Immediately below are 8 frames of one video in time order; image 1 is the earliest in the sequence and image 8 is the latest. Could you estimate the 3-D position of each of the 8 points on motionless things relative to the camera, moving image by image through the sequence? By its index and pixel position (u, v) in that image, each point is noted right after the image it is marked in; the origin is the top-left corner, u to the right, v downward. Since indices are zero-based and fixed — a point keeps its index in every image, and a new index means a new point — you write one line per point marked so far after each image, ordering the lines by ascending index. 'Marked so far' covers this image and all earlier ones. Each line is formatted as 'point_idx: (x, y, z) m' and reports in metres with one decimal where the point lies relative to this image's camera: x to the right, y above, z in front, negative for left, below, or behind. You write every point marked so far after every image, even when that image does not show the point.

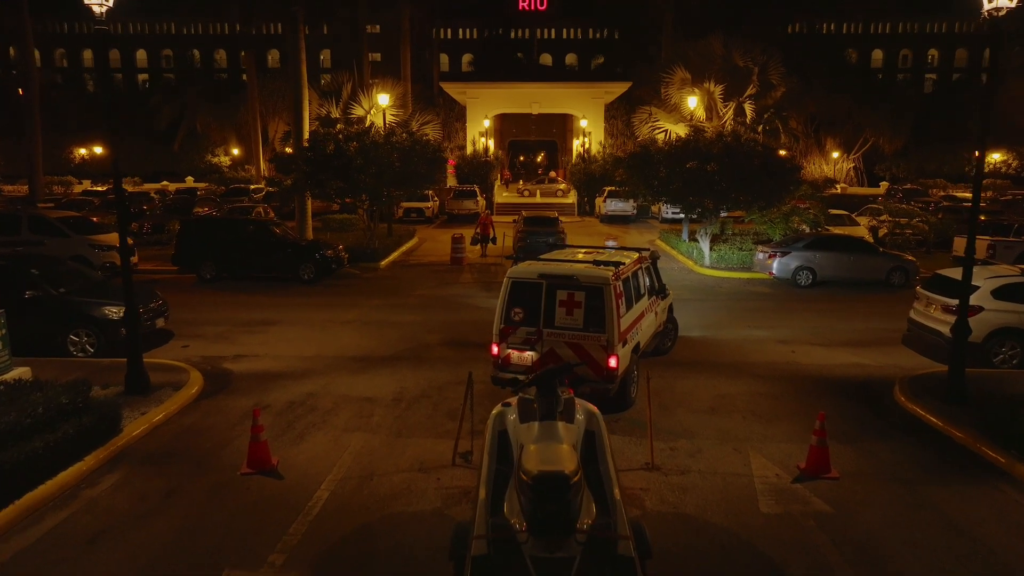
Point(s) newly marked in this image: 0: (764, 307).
0: (+6.0, -0.4, +16.9) m
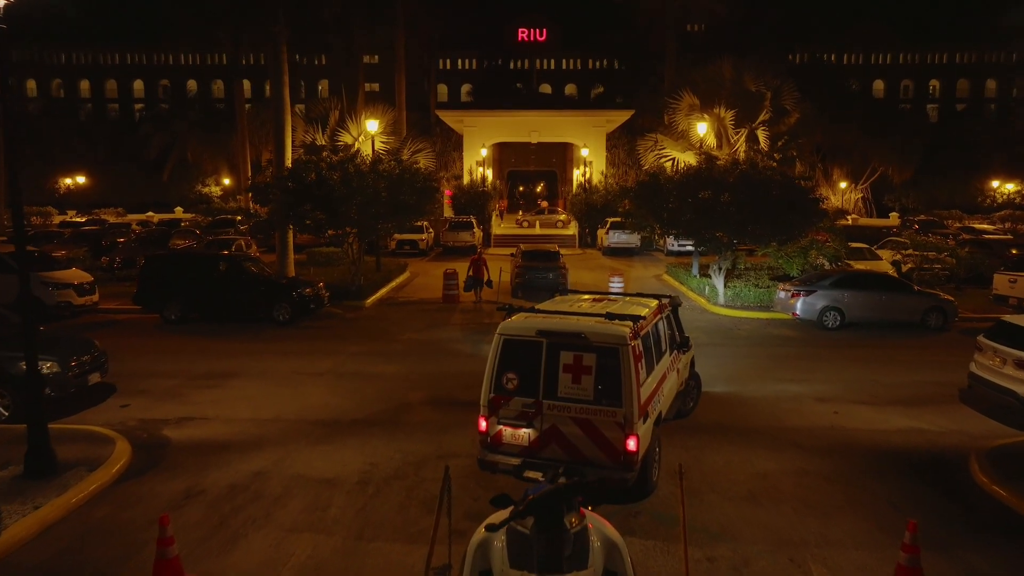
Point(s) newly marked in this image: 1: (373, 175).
0: (+5.9, -1.4, +15.0) m
1: (-3.9, +3.1, +19.9) m
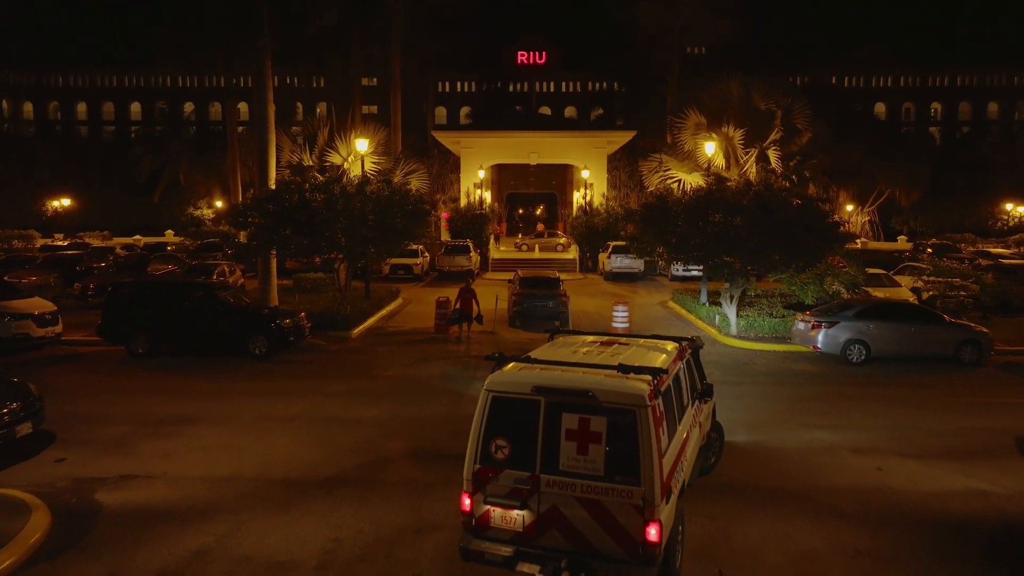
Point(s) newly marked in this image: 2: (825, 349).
0: (+5.8, -2.0, +13.6) m
1: (-4.0, +2.4, +18.6) m
2: (+7.1, -1.4, +16.2) m
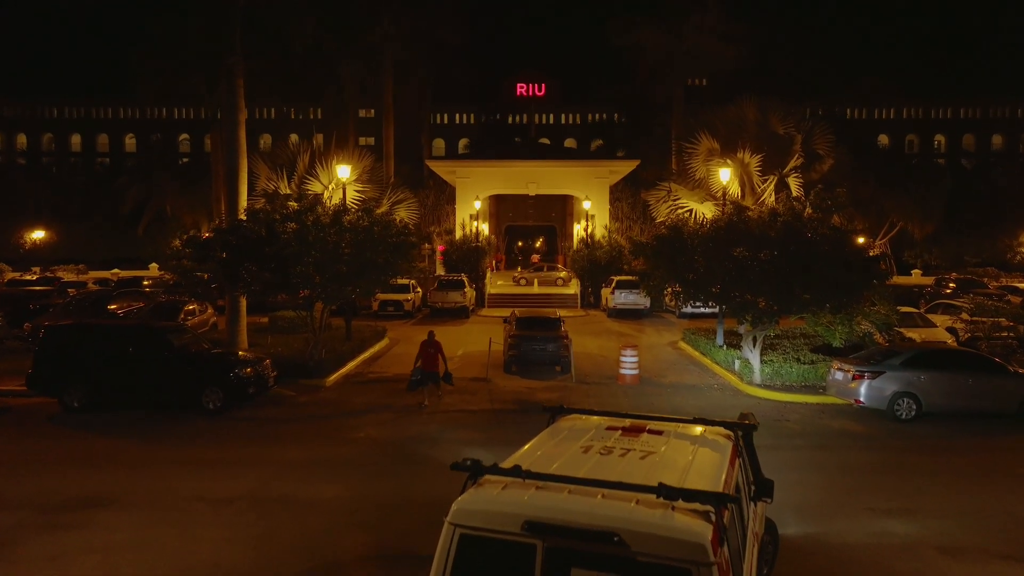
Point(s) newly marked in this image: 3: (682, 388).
0: (+5.7, -2.8, +11.3) m
1: (-4.1, +1.4, +16.5) m
2: (+7.0, -2.3, +14.0) m
3: (+4.1, -2.4, +17.2) m
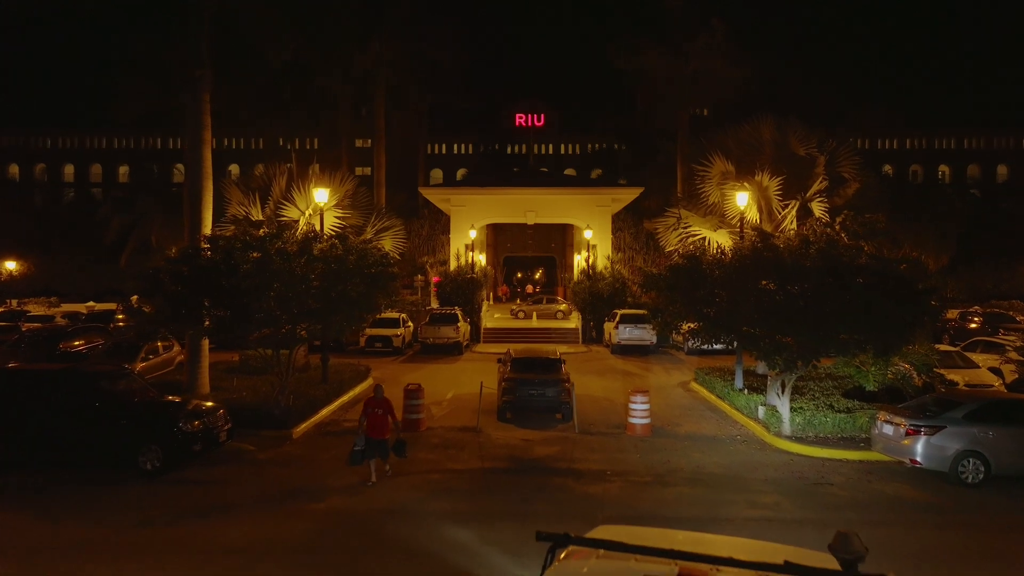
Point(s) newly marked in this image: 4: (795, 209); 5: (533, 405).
0: (+5.6, -3.3, +9.1) m
1: (-4.2, +0.6, +14.5) m
2: (+6.9, -2.9, +11.8) m
3: (+4.0, -3.2, +15.0) m
4: (+7.4, +2.1, +18.5) m
5: (+0.5, -2.7, +16.3) m
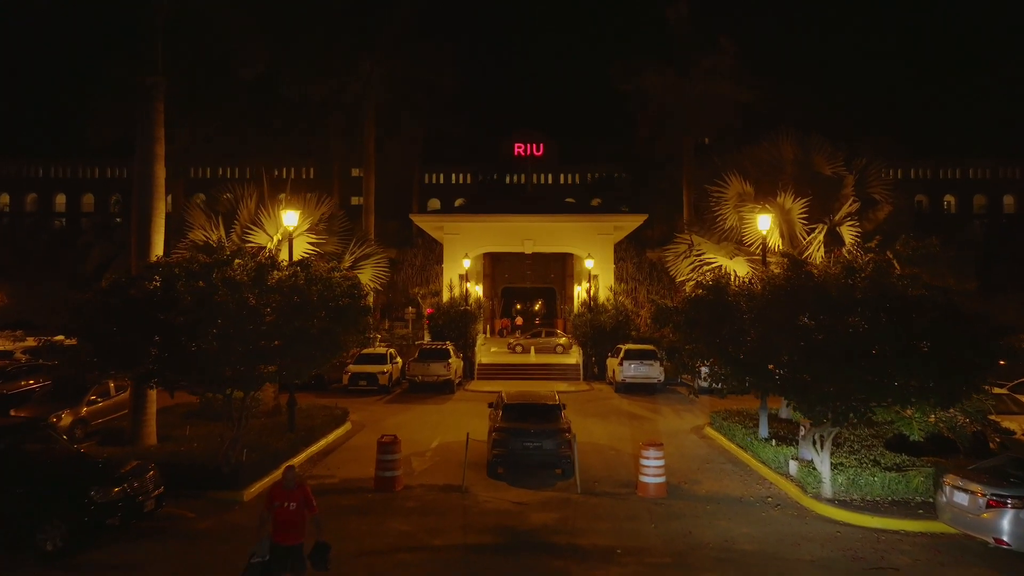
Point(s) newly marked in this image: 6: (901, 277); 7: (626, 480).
0: (+5.4, -3.7, +6.8) m
1: (-4.4, 0.0, +12.3) m
2: (+6.7, -3.4, +9.5) m
3: (+3.8, -3.9, +12.7) m
4: (+7.2, +1.3, +16.5) m
5: (+0.3, -3.4, +14.1) m
6: (+6.2, +0.2, +11.5) m
7: (+2.3, -3.9, +14.4) m
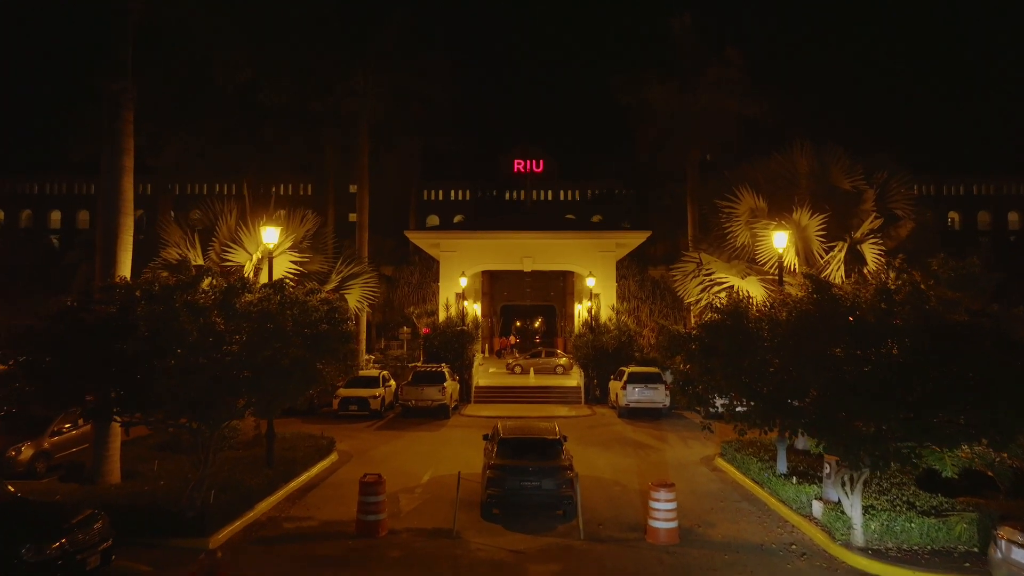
0: (+5.3, -3.9, +5.5) m
1: (-4.5, -0.4, +11.1) m
2: (+6.6, -3.7, +8.2) m
3: (+3.8, -4.3, +11.4) m
4: (+7.2, +0.8, +15.3) m
5: (+0.3, -3.8, +12.8) m
6: (+6.2, -0.2, +10.3) m
7: (+2.2, -4.3, +13.1) m
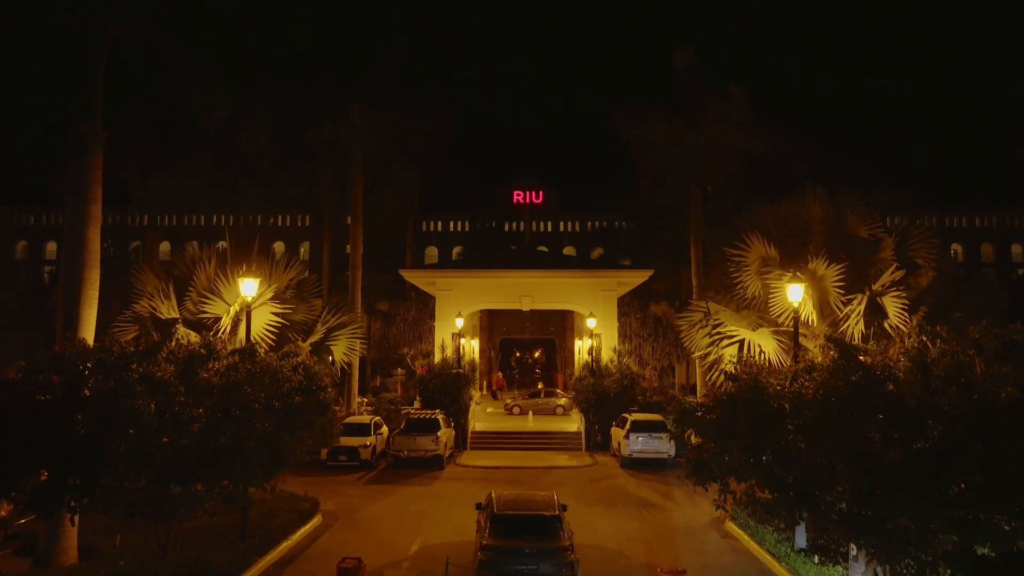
0: (+5.2, -4.7, +4.3) m
1: (-4.6, -1.3, +10.0) m
2: (+6.6, -4.6, +7.0) m
3: (+3.7, -5.2, +10.2) m
4: (+7.1, -0.3, +14.2) m
5: (+0.2, -4.8, +11.5) m
6: (+6.1, -1.2, +9.2) m
7: (+2.1, -5.4, +11.9) m
